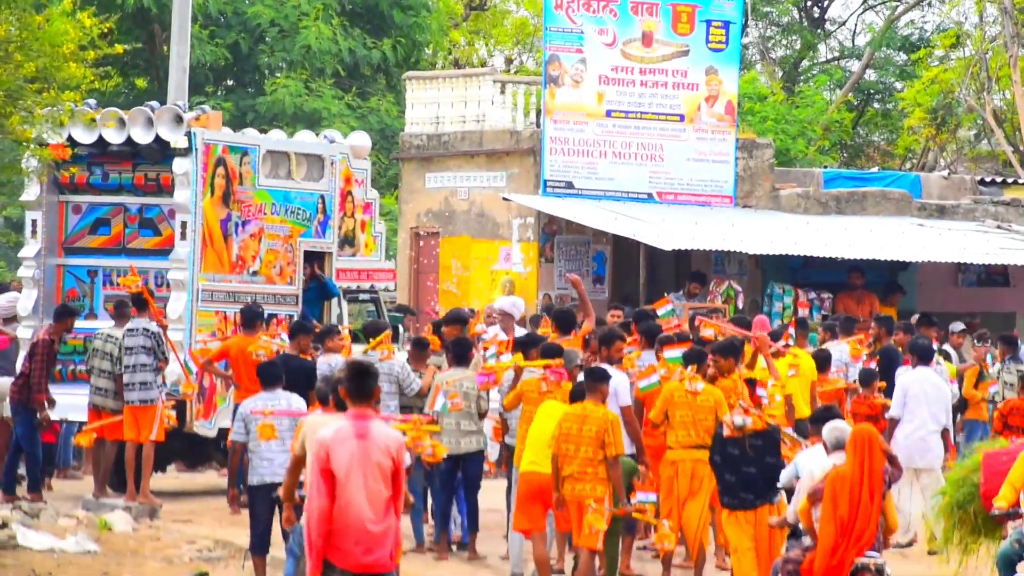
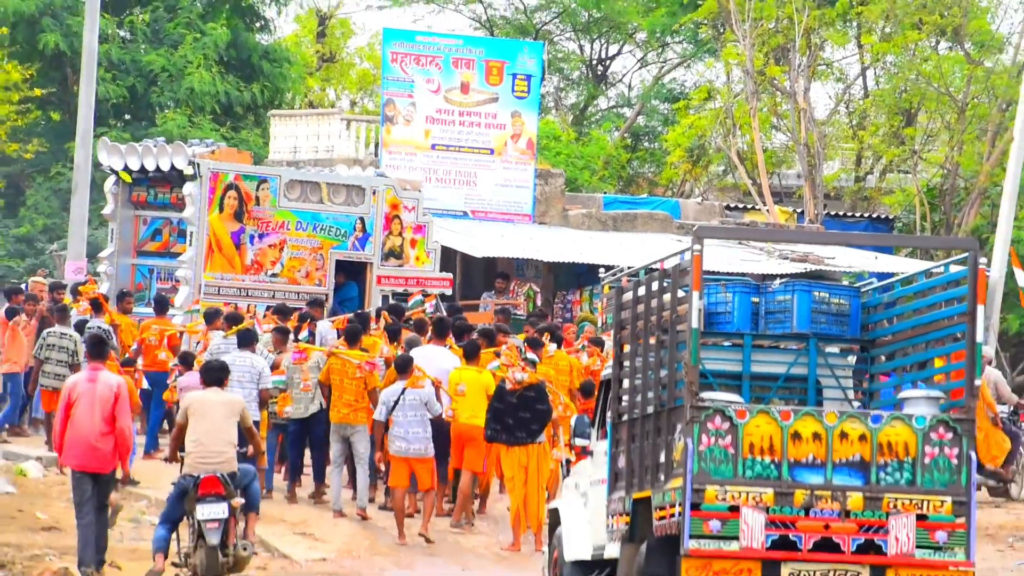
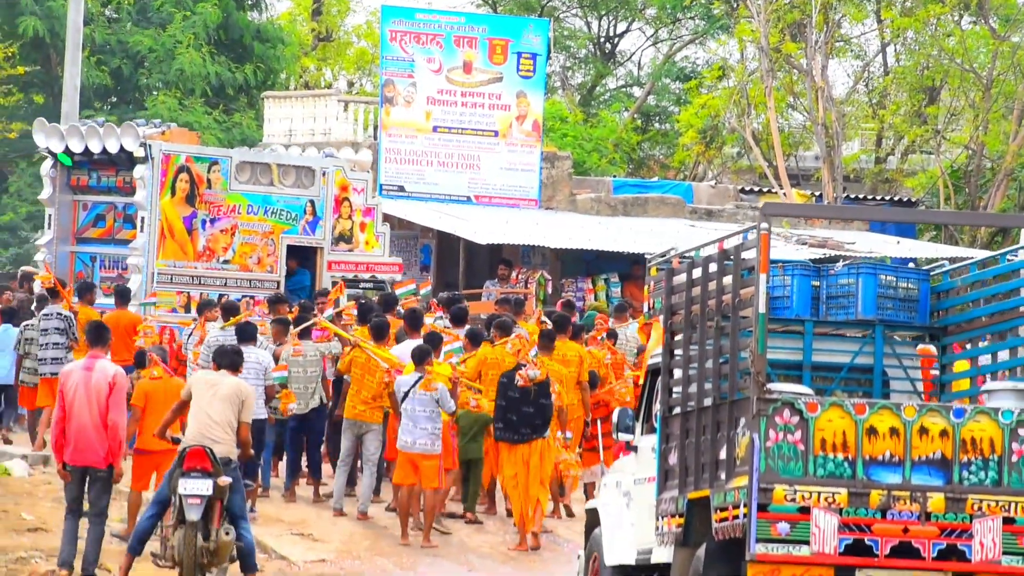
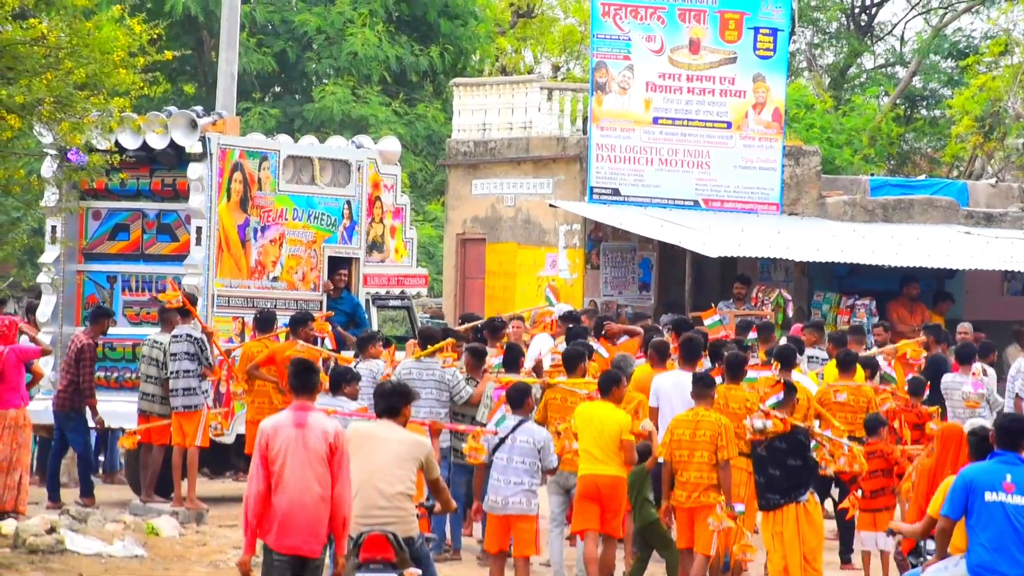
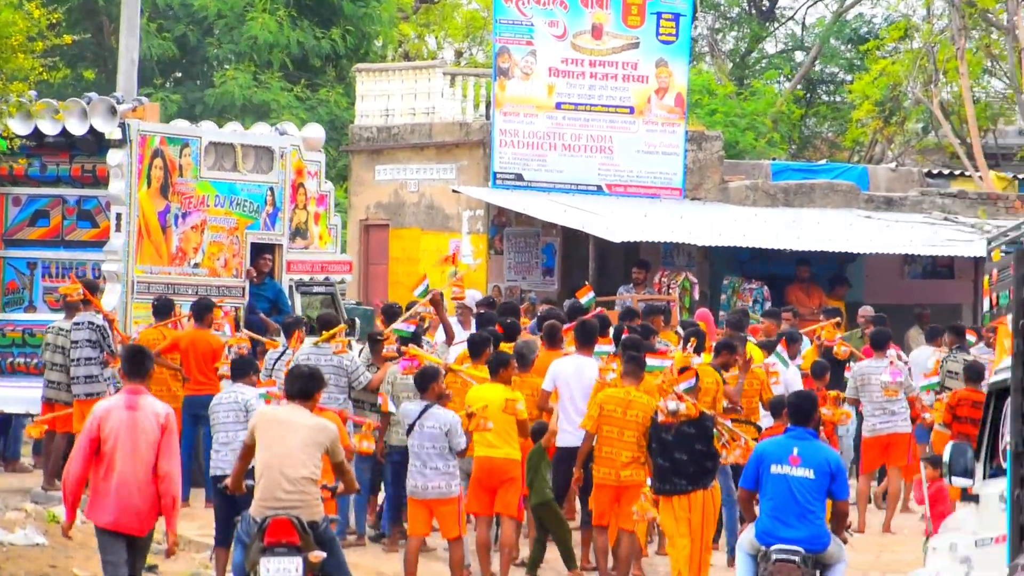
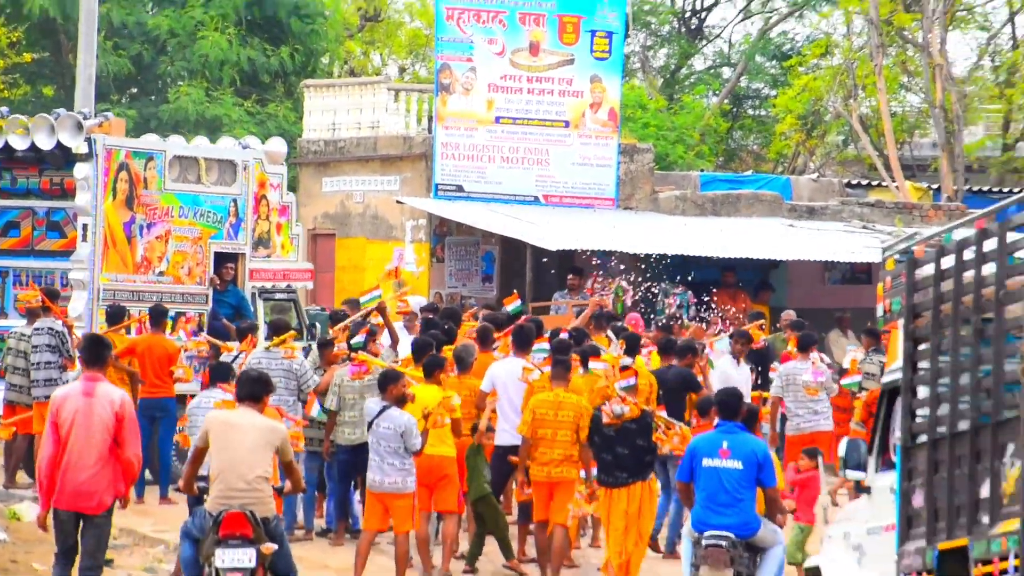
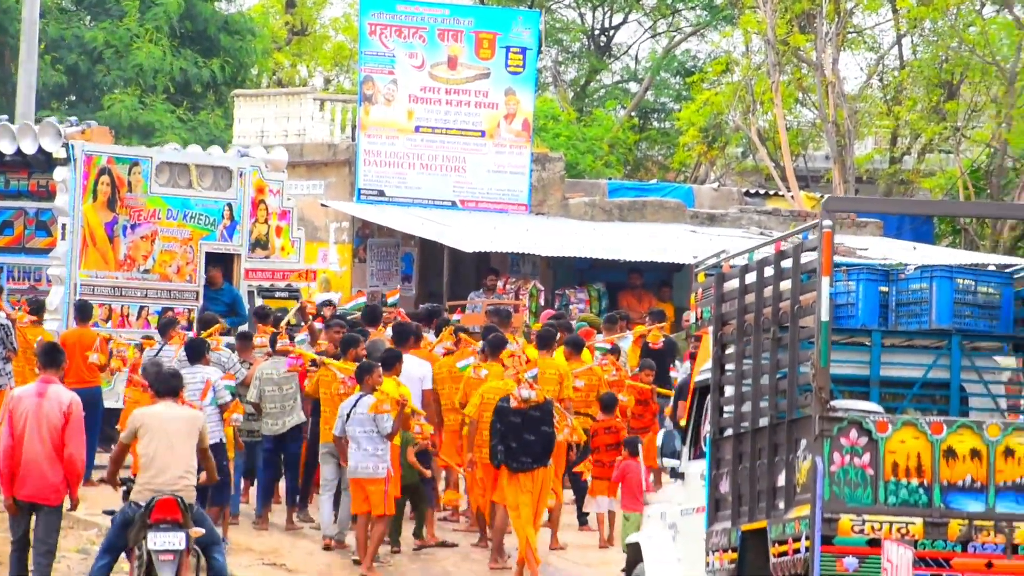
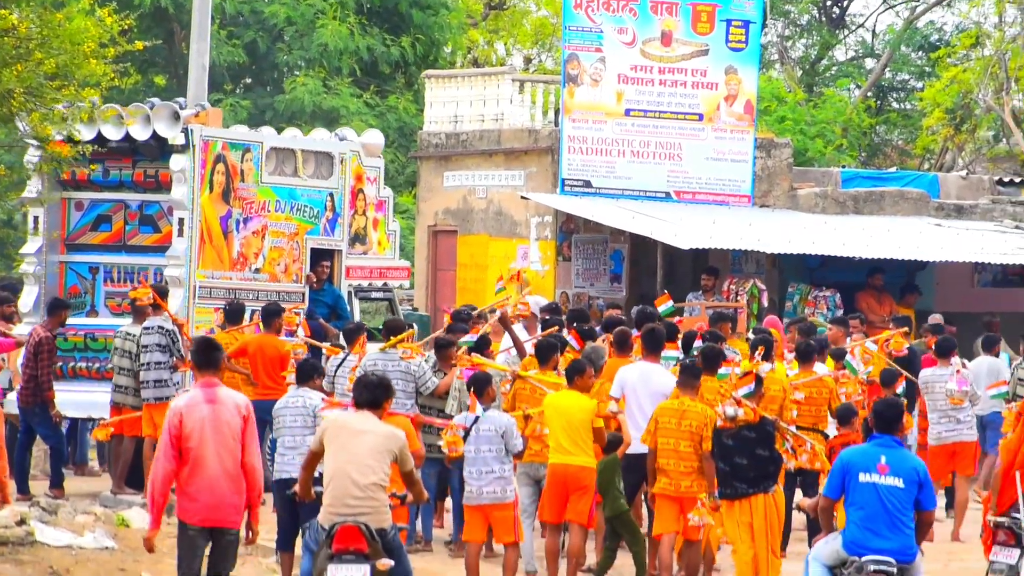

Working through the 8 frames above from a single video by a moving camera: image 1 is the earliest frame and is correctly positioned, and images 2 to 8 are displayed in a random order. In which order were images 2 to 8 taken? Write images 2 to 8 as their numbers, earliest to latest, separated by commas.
4, 8, 5, 6, 7, 3, 2
